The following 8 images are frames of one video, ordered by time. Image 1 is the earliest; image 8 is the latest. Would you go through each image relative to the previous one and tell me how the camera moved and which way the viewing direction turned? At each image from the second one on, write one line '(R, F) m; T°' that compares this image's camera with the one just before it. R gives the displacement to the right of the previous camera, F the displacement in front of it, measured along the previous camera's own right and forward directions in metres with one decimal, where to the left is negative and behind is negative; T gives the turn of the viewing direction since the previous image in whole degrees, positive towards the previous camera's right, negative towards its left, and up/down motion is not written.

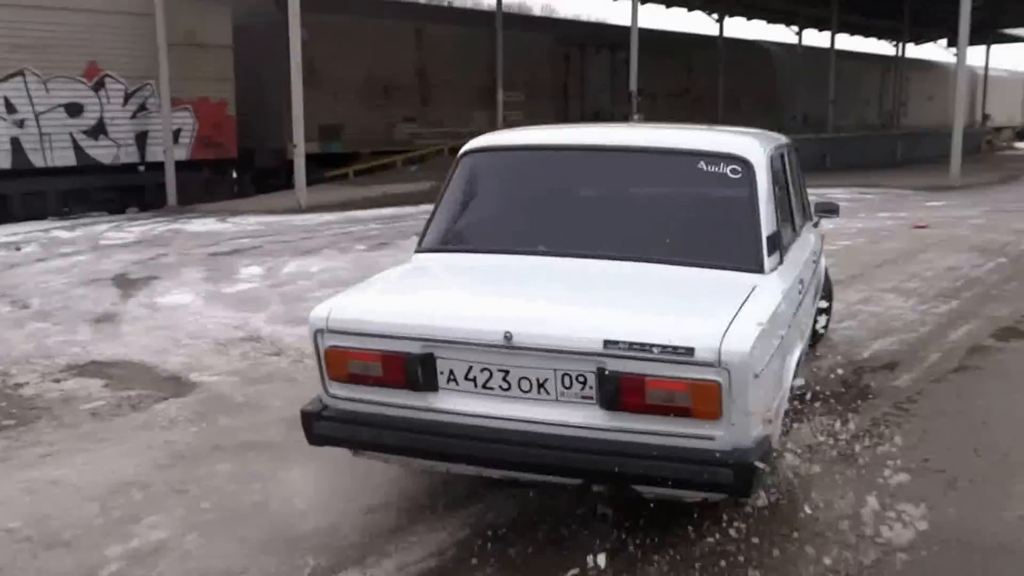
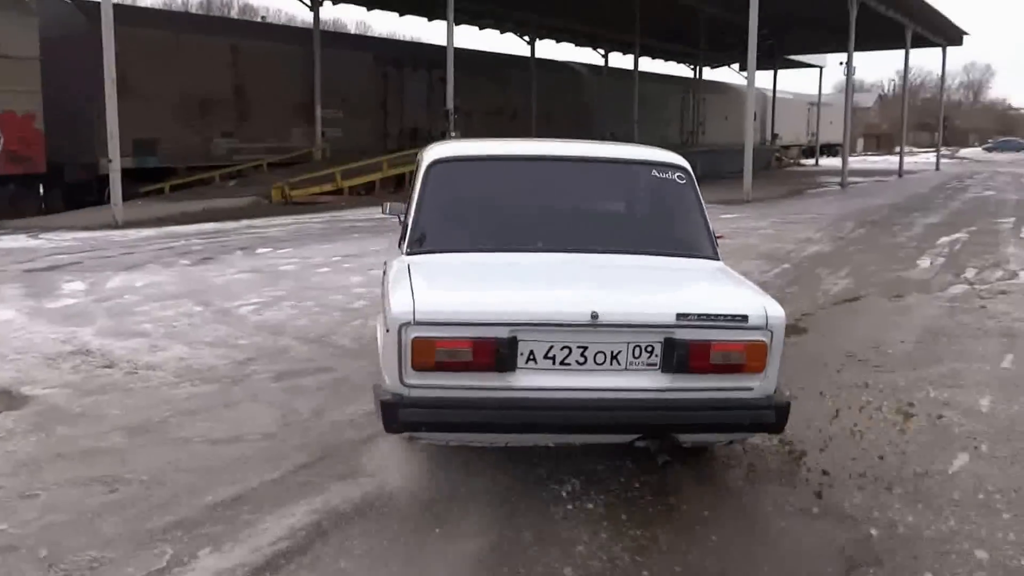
(-0.2, -0.2) m; +12°
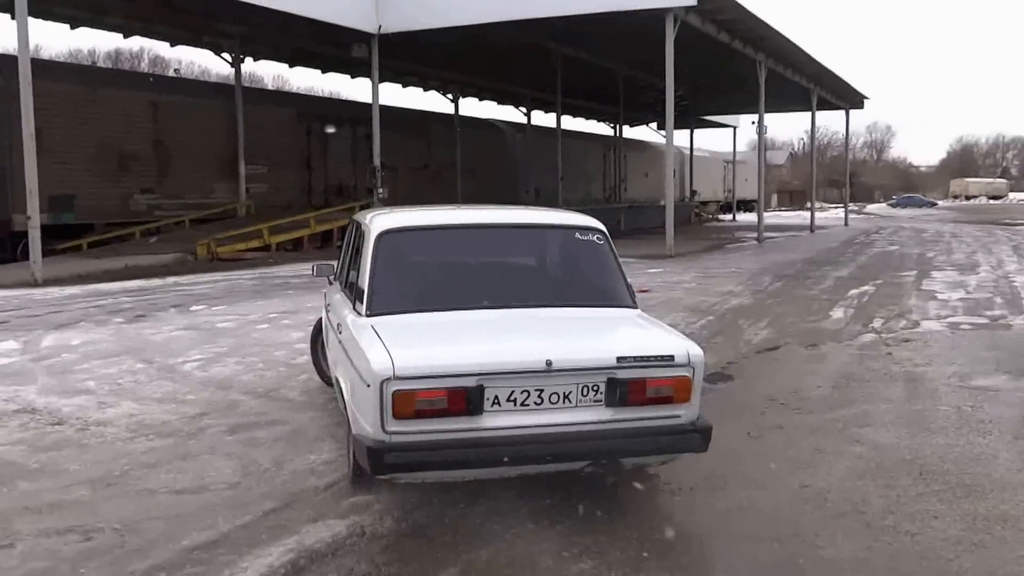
(-0.3, -0.3) m; +6°
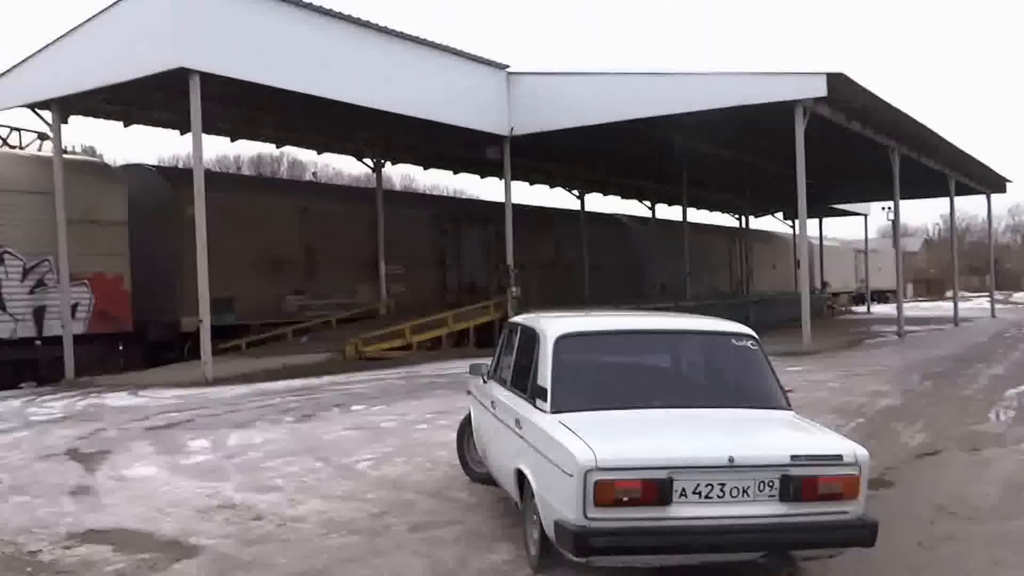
(-0.4, -0.4) m; -7°
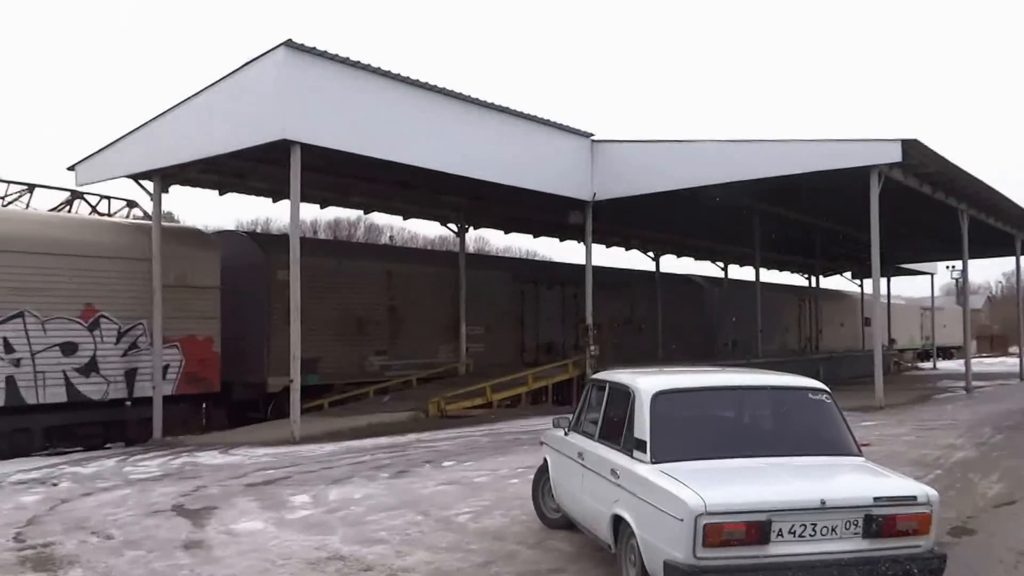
(-0.3, -0.3) m; -4°
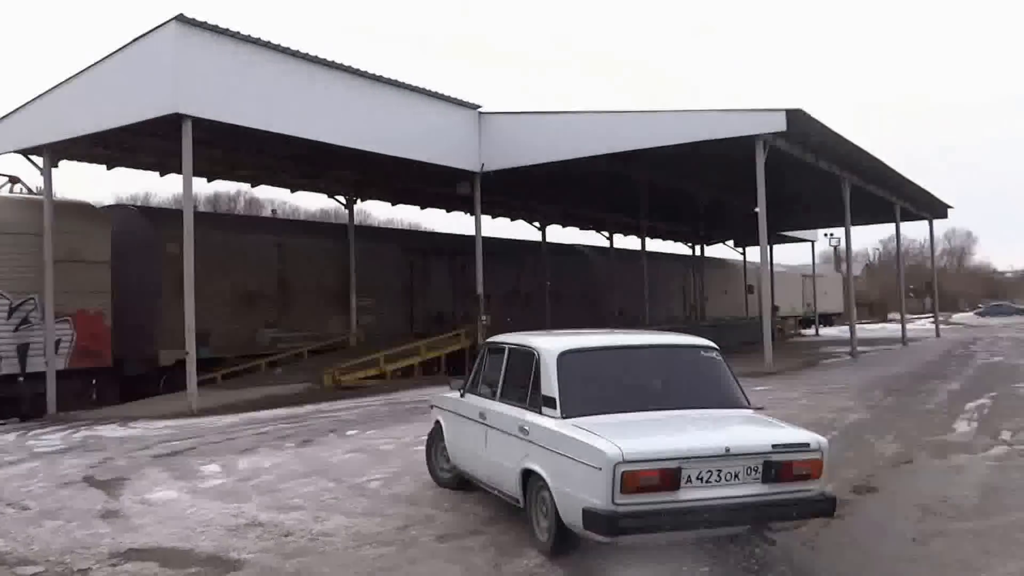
(-0.3, -0.3) m; +8°
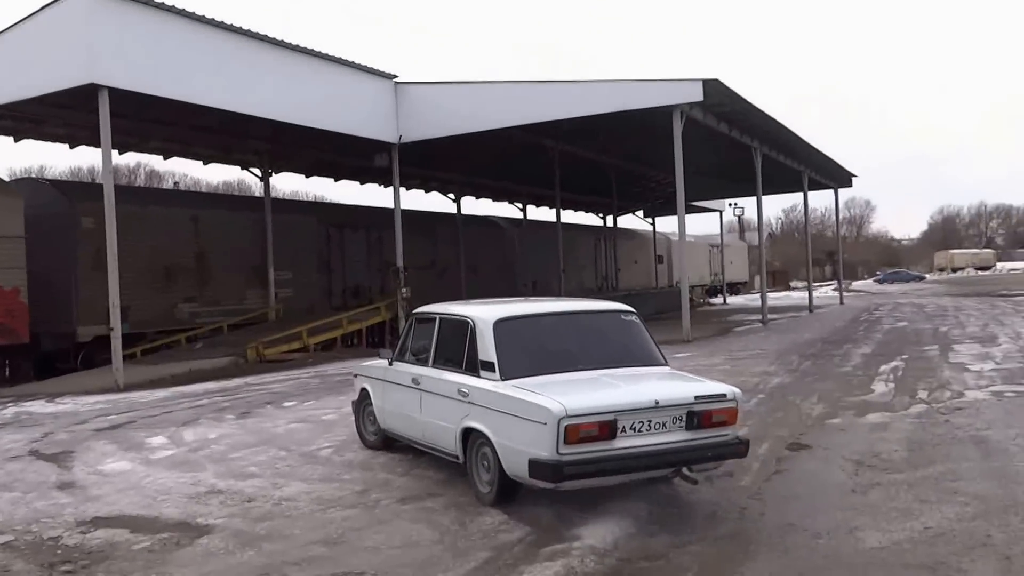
(-0.4, -0.5) m; +7°
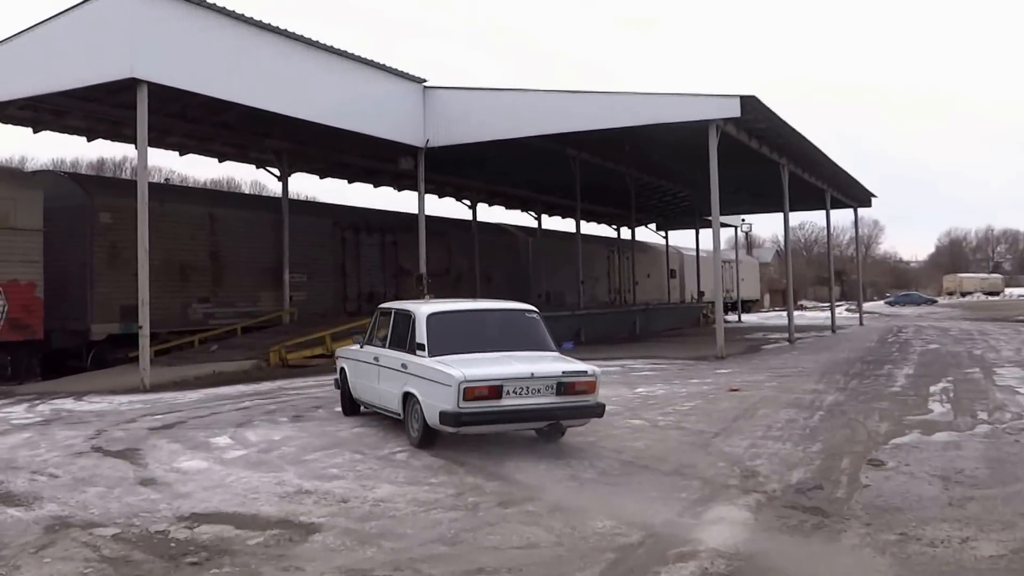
(-1.2, +0.2) m; +3°
